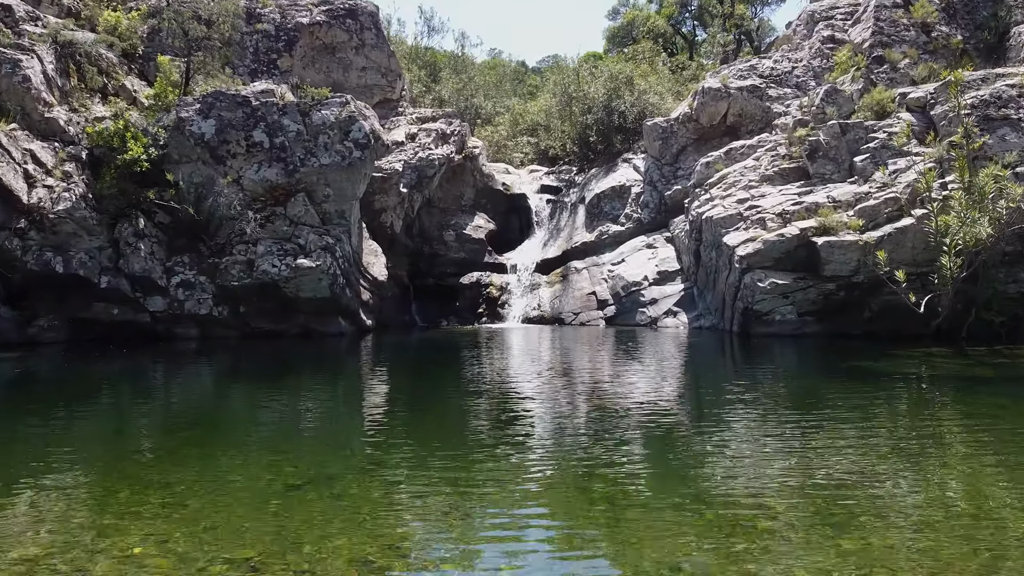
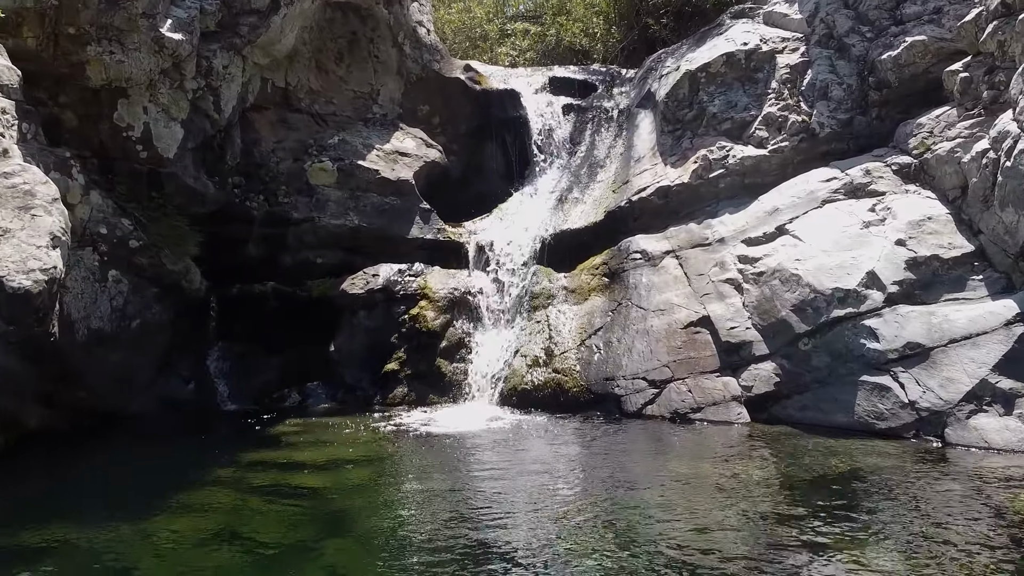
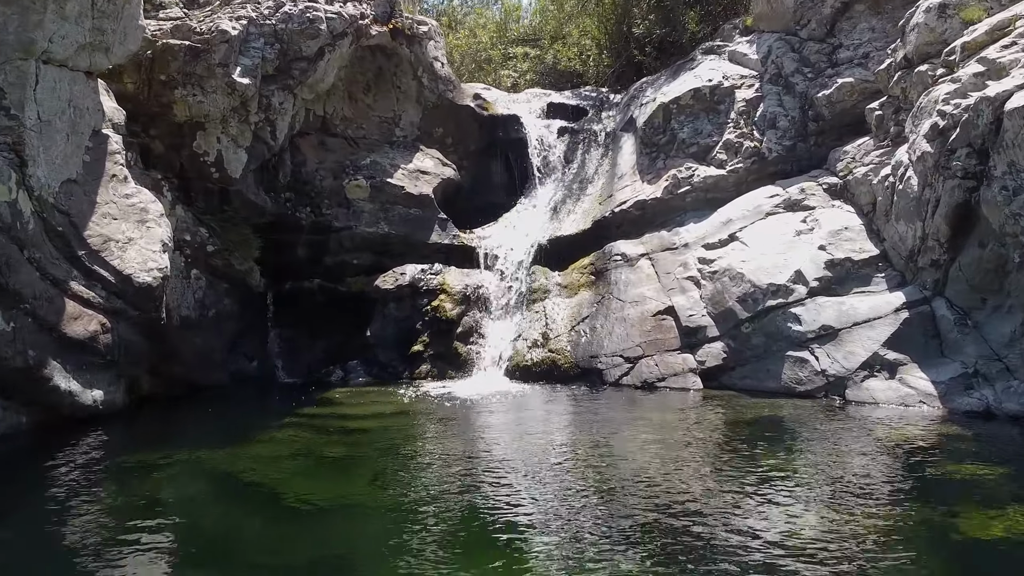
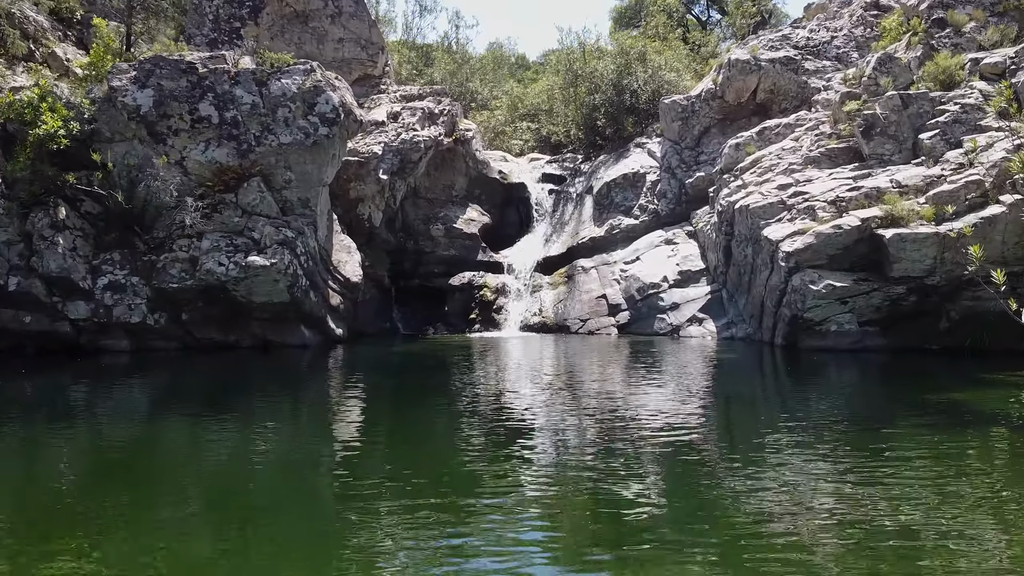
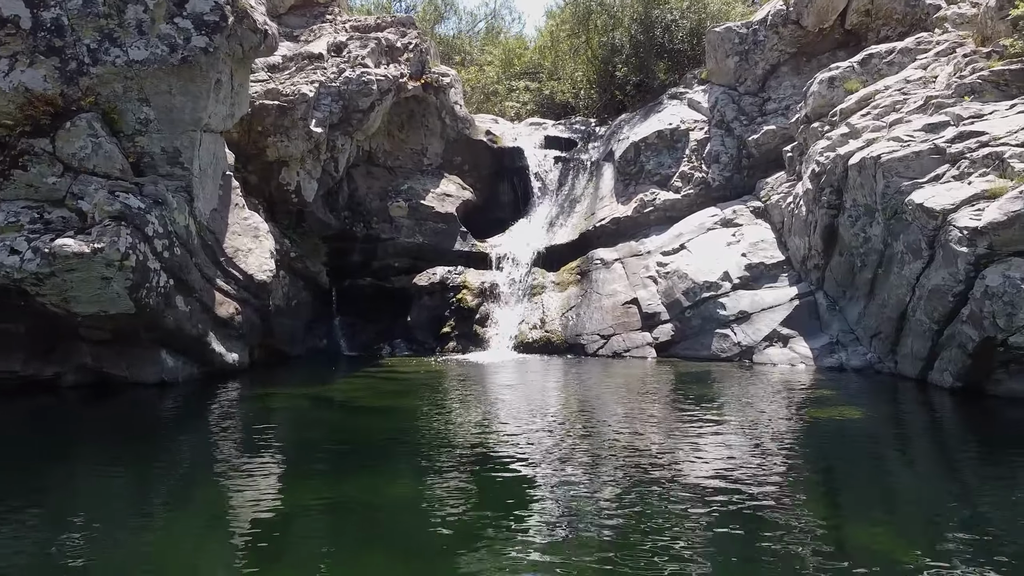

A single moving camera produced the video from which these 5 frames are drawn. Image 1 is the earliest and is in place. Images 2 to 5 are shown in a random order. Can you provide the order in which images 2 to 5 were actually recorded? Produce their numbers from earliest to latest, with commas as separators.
4, 5, 3, 2
